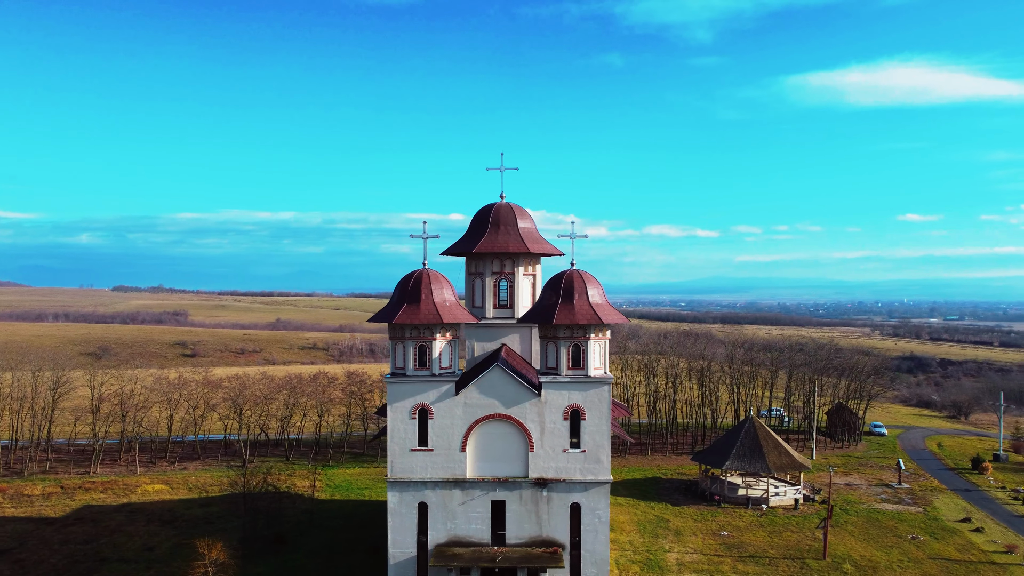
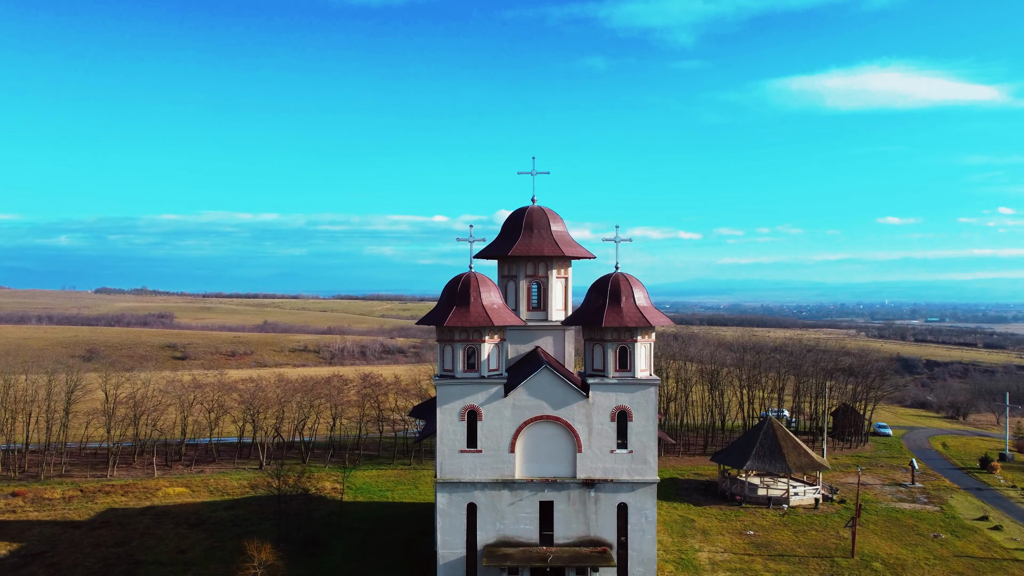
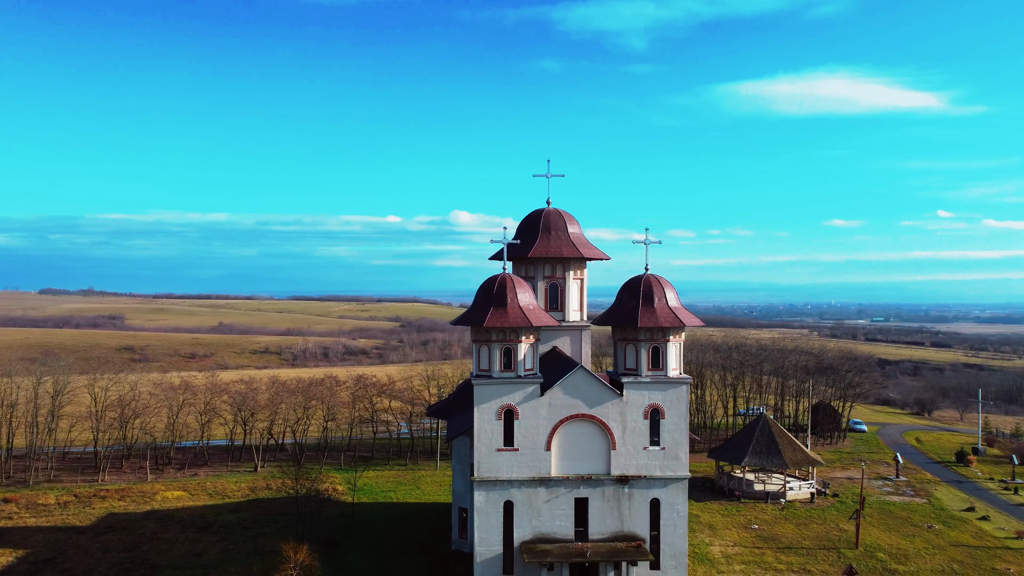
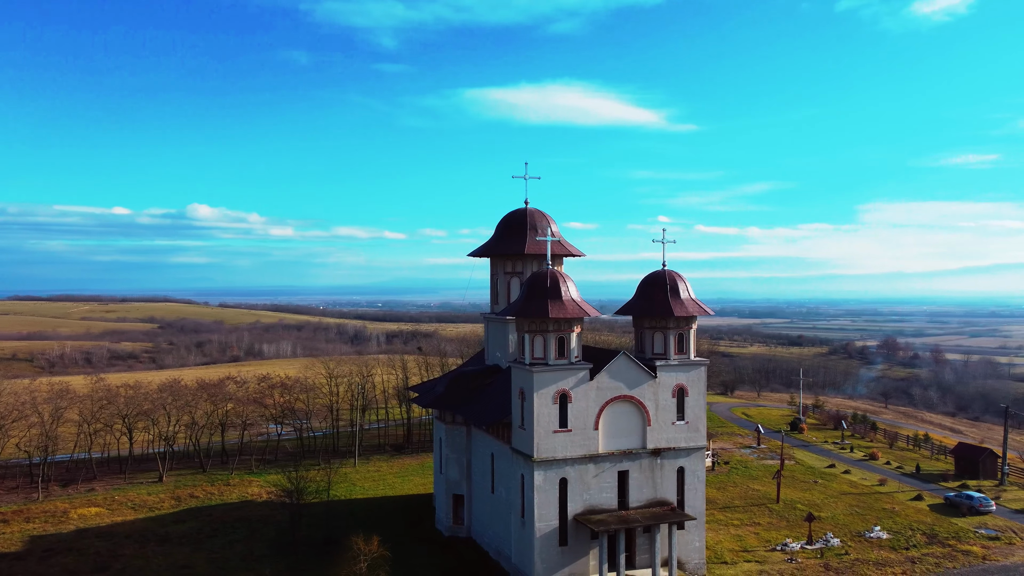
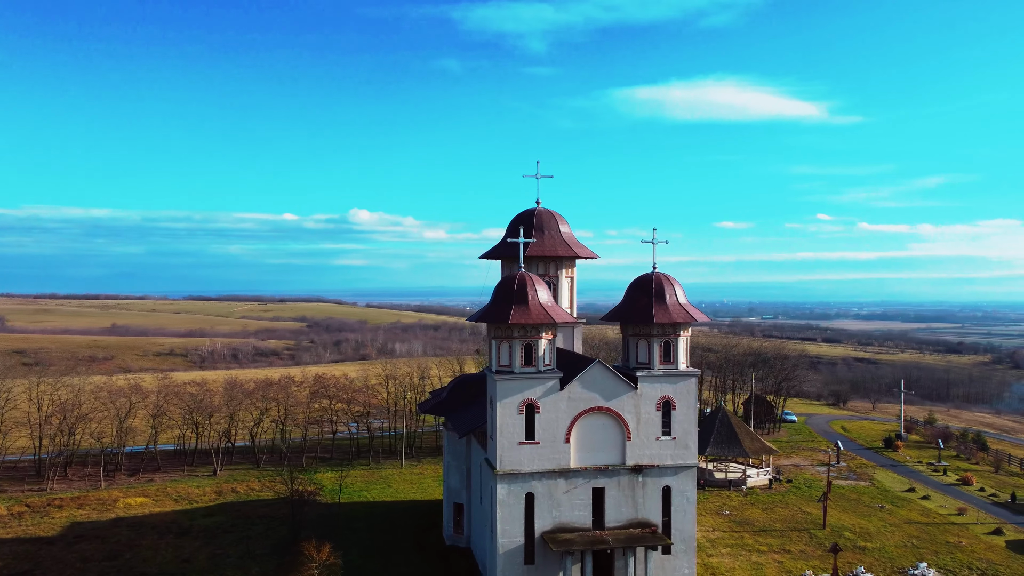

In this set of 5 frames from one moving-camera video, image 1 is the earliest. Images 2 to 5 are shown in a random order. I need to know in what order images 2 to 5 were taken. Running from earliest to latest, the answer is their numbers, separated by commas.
2, 3, 5, 4
